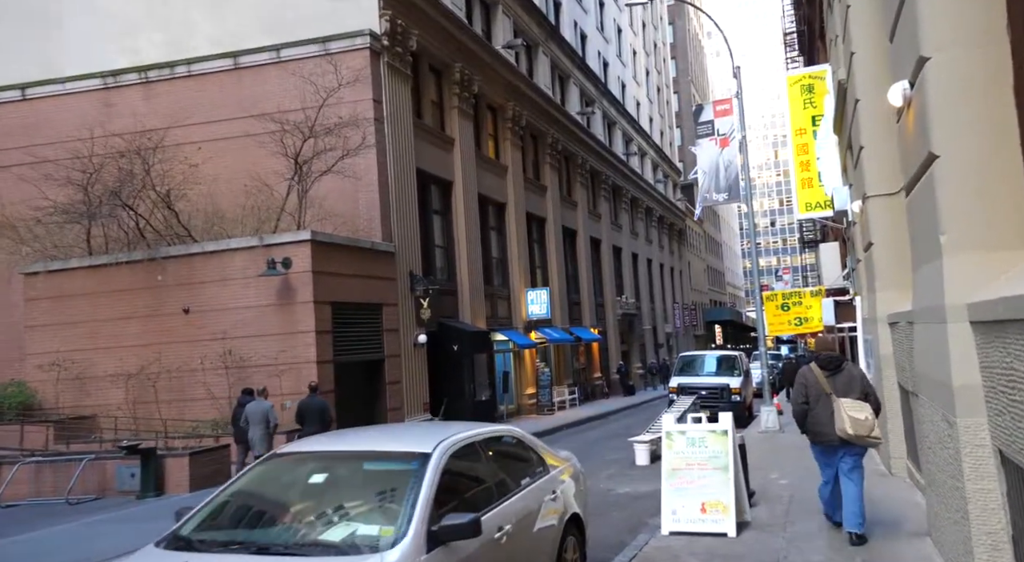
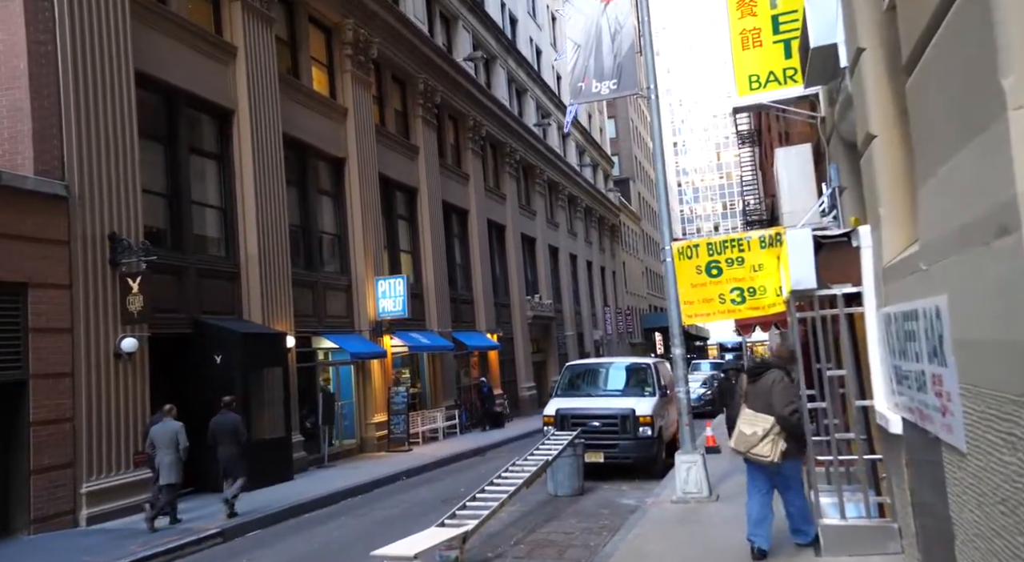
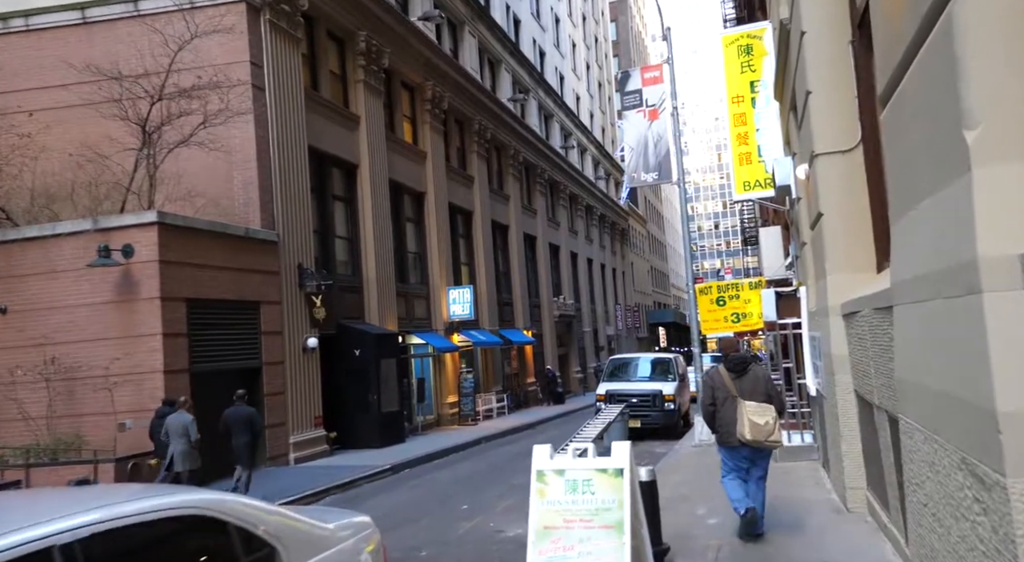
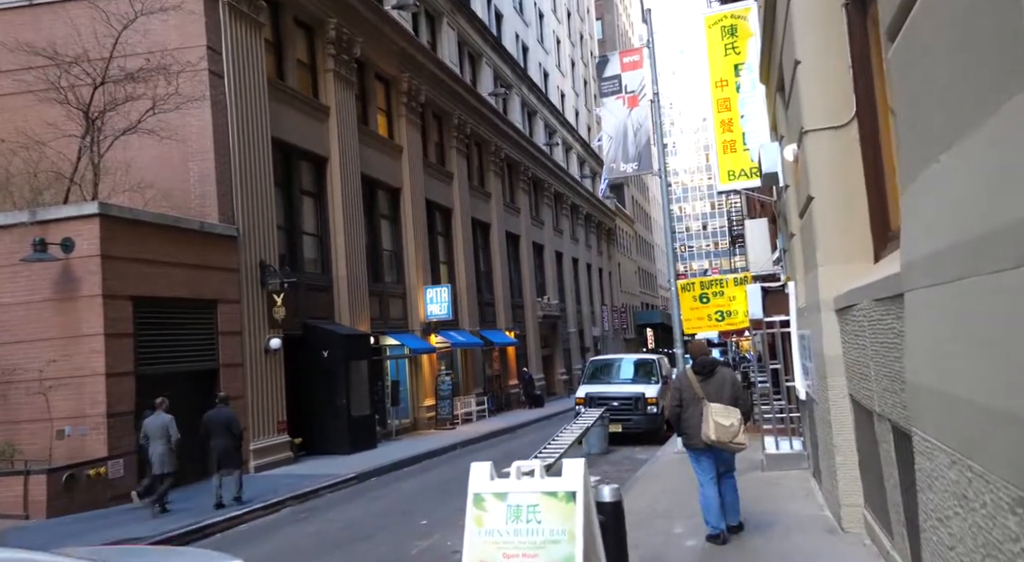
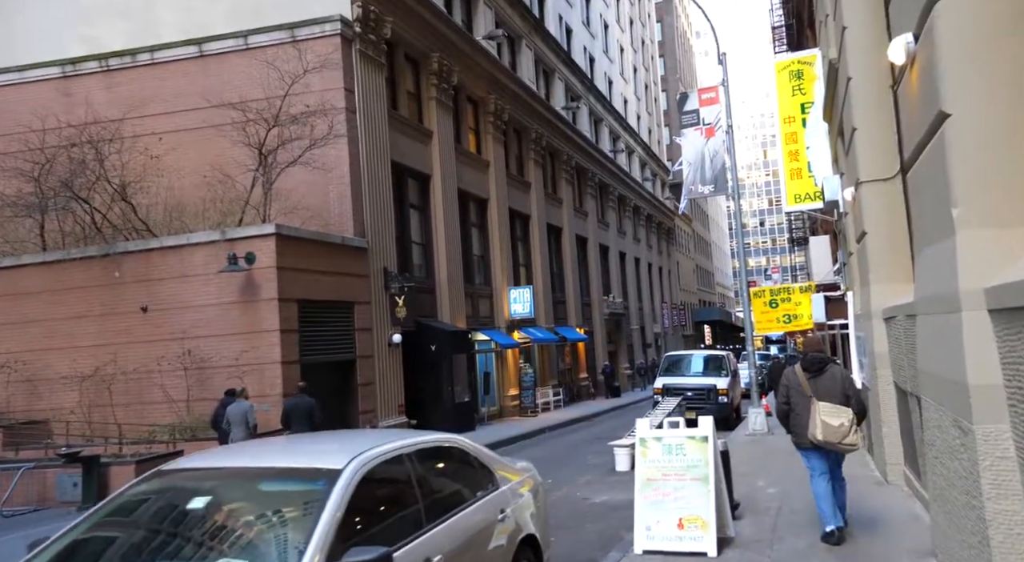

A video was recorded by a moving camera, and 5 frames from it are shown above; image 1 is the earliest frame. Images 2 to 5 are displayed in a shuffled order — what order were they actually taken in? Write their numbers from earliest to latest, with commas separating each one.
5, 3, 4, 2
